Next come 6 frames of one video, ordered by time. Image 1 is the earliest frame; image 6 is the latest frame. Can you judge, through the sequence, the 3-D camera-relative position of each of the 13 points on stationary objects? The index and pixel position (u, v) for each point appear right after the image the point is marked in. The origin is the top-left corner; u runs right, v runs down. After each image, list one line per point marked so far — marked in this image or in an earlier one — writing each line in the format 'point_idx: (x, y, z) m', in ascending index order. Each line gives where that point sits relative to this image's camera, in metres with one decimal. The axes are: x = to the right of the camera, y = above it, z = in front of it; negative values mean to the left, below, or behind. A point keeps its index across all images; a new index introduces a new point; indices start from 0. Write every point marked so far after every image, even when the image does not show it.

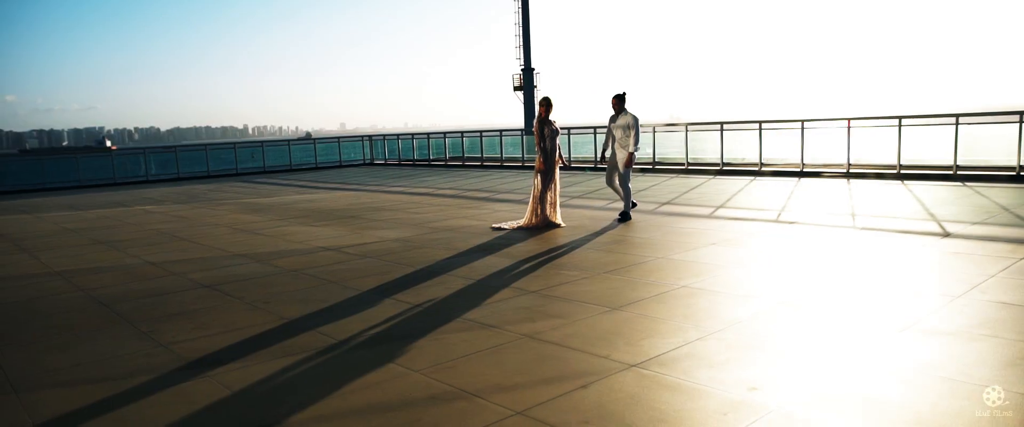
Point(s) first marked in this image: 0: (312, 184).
0: (-5.3, +0.8, +18.0) m
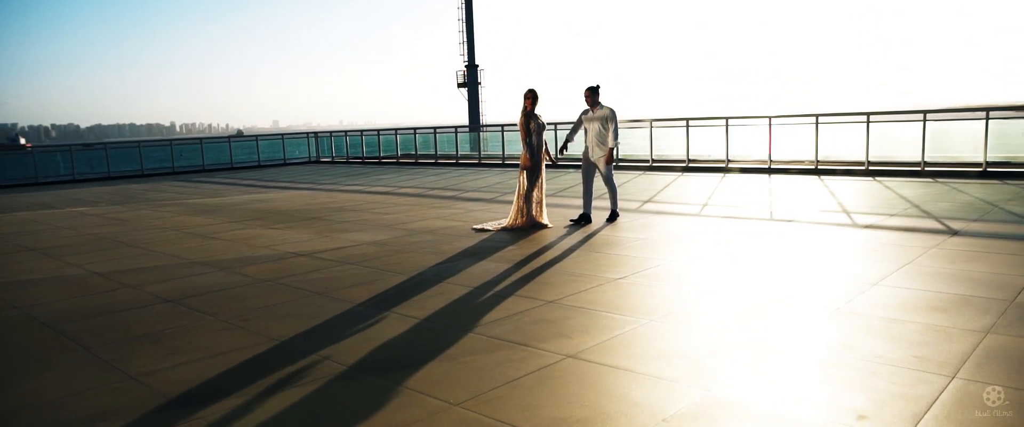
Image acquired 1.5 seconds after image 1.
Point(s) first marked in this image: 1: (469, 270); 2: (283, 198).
0: (-6.4, +0.8, +17.0) m
1: (-0.4, -0.5, +5.6) m
2: (-4.3, +0.3, +12.7) m
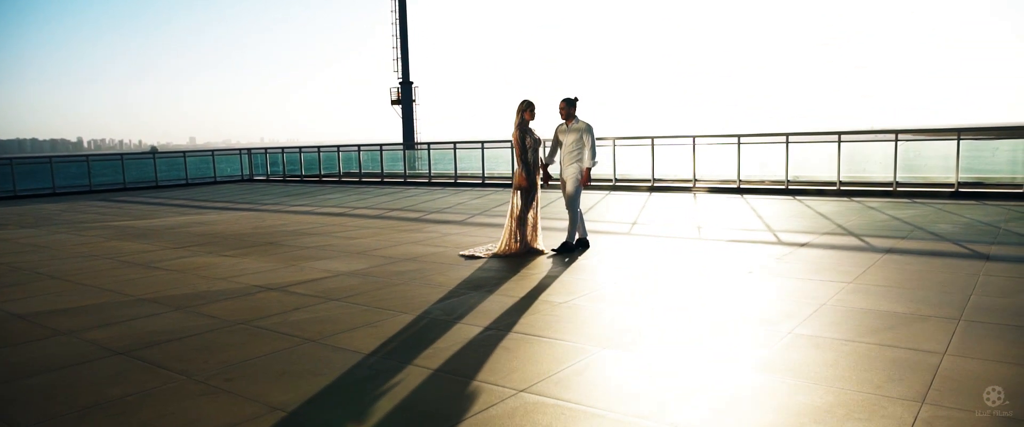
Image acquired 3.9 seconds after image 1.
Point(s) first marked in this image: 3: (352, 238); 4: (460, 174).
0: (-7.4, +0.2, +15.6) m
1: (-0.3, -0.7, +4.9) m
2: (-4.9, -0.1, +11.6) m
3: (-2.0, -0.3, +8.5) m
4: (-1.4, +1.1, +18.8) m
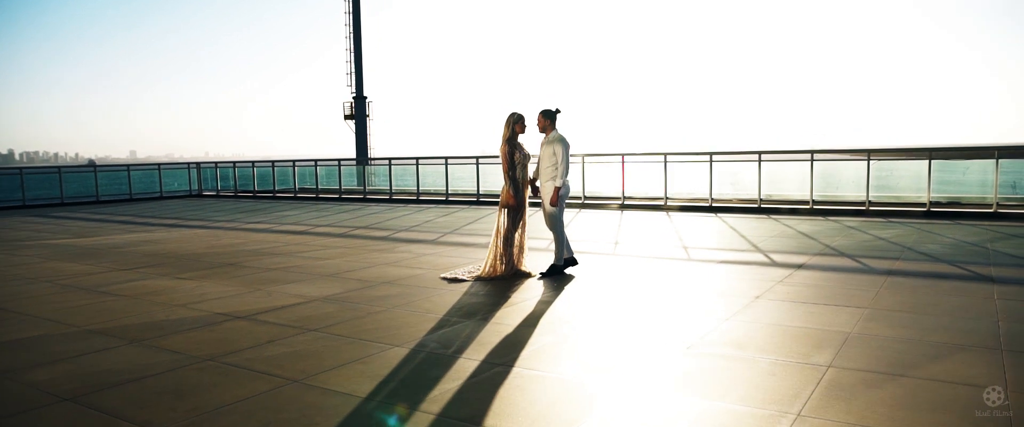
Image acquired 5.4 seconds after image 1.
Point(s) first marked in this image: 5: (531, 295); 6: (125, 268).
0: (-8.1, -0.1, +14.6) m
1: (-0.3, -0.8, +4.4) m
2: (-5.3, -0.4, +10.8) m
3: (-2.2, -0.5, +7.9) m
4: (-2.4, +0.6, +18.2) m
5: (+0.2, -0.7, +5.8) m
6: (-4.3, -0.6, +7.7) m
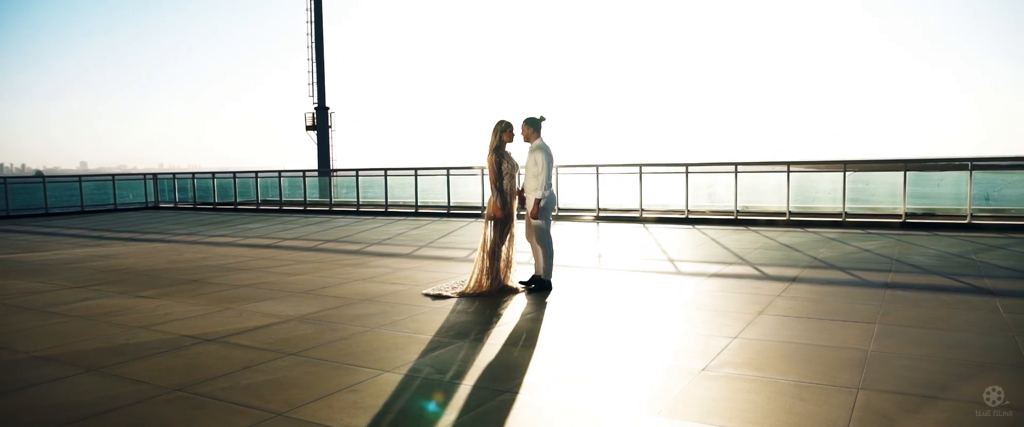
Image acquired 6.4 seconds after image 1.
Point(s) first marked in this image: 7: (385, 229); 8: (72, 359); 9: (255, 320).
0: (-8.6, -0.4, +13.9) m
1: (-0.3, -0.9, +4.1) m
2: (-5.7, -0.6, +10.2) m
3: (-2.4, -0.7, +7.5) m
4: (-3.1, +0.3, +17.8) m
5: (+0.1, -0.8, +5.5) m
6: (-4.5, -0.8, +7.1) m
7: (-2.5, -0.3, +13.7) m
8: (-2.7, -0.9, +4.2) m
9: (-2.0, -0.8, +5.2) m
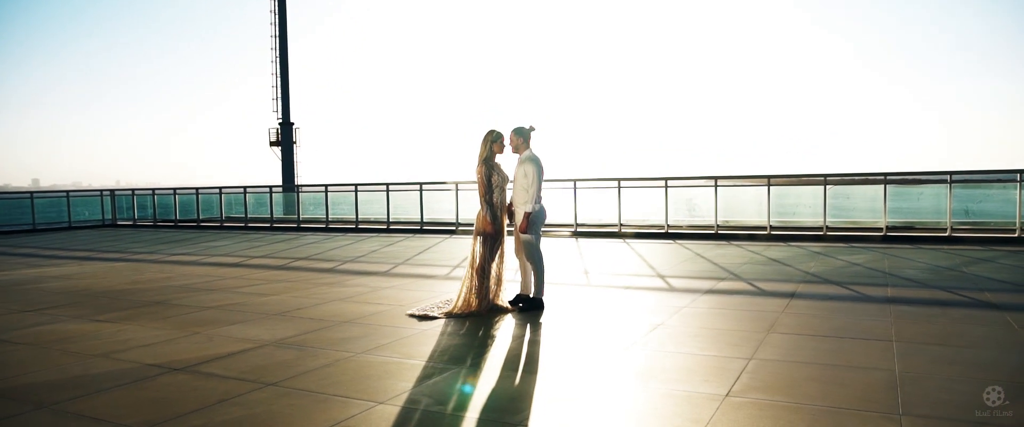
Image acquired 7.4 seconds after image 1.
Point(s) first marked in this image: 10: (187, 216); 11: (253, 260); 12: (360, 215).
0: (-9.1, -0.8, +13.1) m
1: (-0.3, -0.9, +3.8) m
2: (-5.9, -0.8, +9.6) m
3: (-2.6, -0.8, +7.1) m
4: (-3.8, -0.1, +17.3) m
5: (0.0, -0.9, +5.2) m
6: (-4.7, -0.9, +6.6) m
7: (-3.0, -0.6, +13.2) m
8: (-2.7, -1.0, +3.8) m
9: (-2.0, -0.9, +4.8) m
10: (-9.3, -0.1, +19.6) m
11: (-4.1, -0.7, +10.9) m
12: (-3.8, 0.0, +17.3) m
